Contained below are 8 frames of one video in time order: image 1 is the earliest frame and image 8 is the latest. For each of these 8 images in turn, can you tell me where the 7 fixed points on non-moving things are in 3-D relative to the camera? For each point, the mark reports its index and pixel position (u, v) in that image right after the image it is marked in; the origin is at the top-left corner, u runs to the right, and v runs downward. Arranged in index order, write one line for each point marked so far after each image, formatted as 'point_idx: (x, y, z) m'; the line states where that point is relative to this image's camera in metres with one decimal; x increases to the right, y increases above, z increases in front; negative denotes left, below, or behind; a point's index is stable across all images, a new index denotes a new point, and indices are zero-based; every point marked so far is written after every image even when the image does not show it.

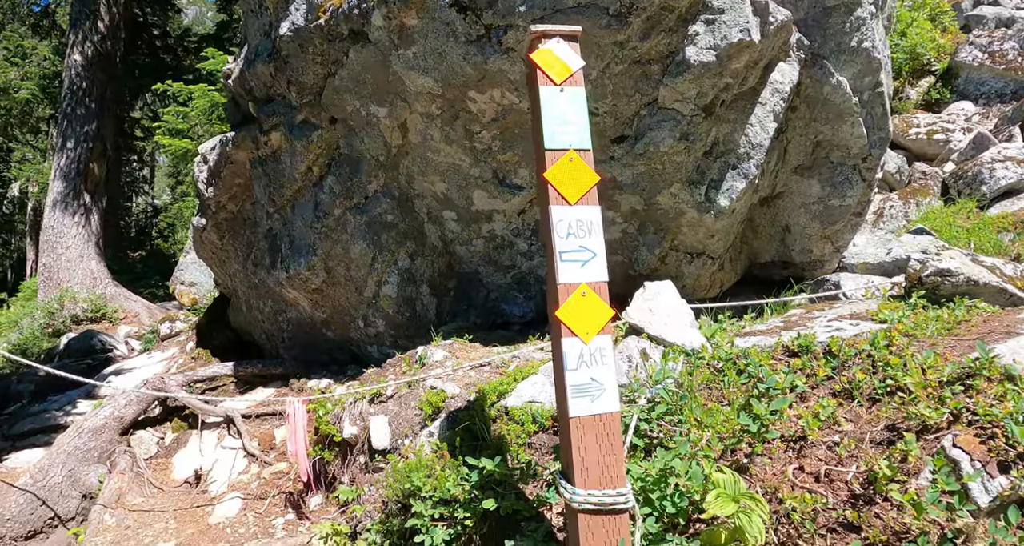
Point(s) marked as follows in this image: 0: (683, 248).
0: (+1.3, +0.2, +5.7) m
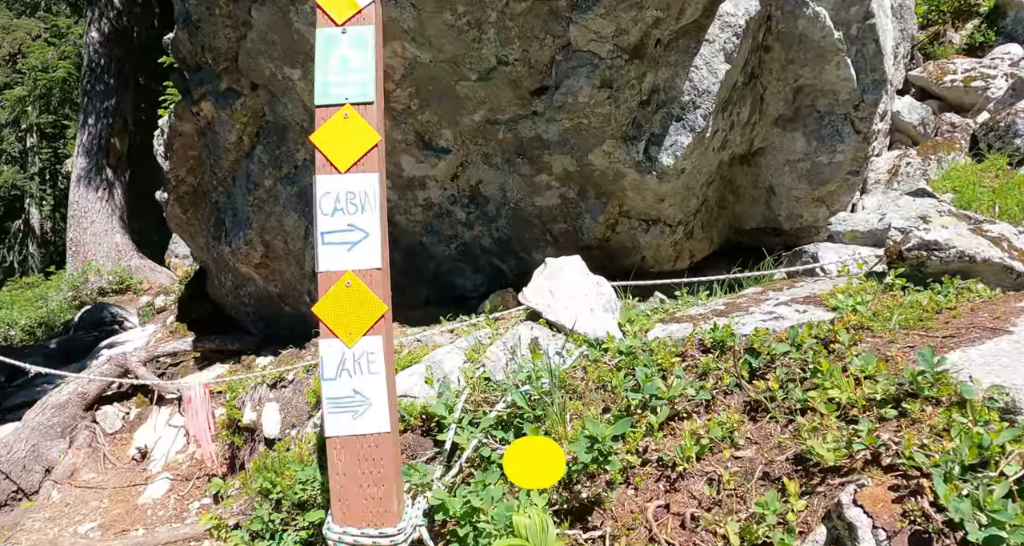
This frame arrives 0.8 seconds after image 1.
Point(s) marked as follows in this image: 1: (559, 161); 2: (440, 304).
0: (+0.8, +0.3, +4.9) m
1: (+0.3, +0.6, +4.6) m
2: (-0.5, -0.2, +5.4) m
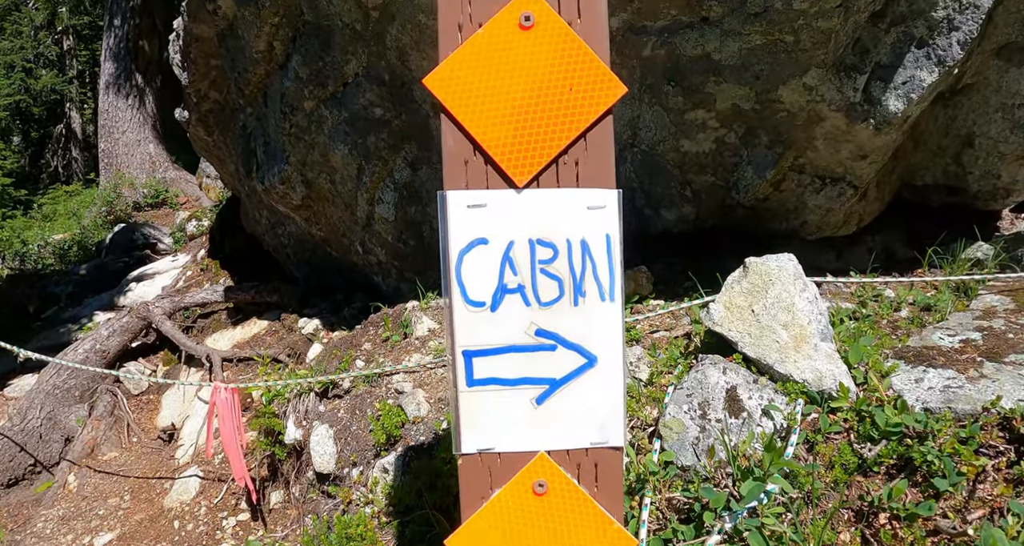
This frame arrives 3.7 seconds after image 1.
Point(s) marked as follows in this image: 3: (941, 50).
0: (+1.4, +0.5, +3.5) m
1: (+0.9, +0.8, +3.2) m
2: (+0.1, 0.0, +4.1) m
3: (+1.6, +0.9, +2.8) m
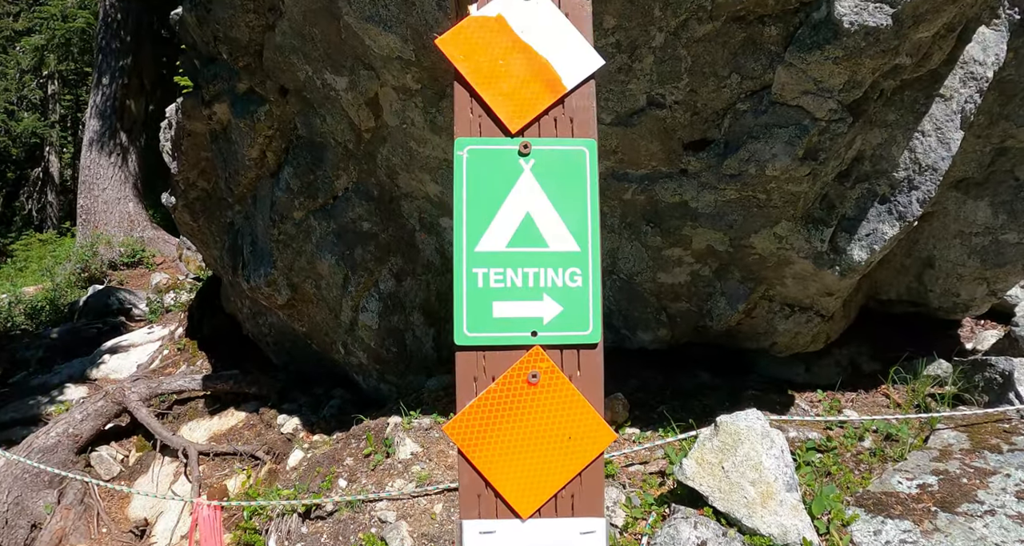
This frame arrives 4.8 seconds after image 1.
0: (+1.3, -0.1, +3.7) m
1: (+0.8, +0.2, +3.4) m
2: (0.0, -0.6, +4.3) m
3: (+1.6, +0.3, +3.1) m
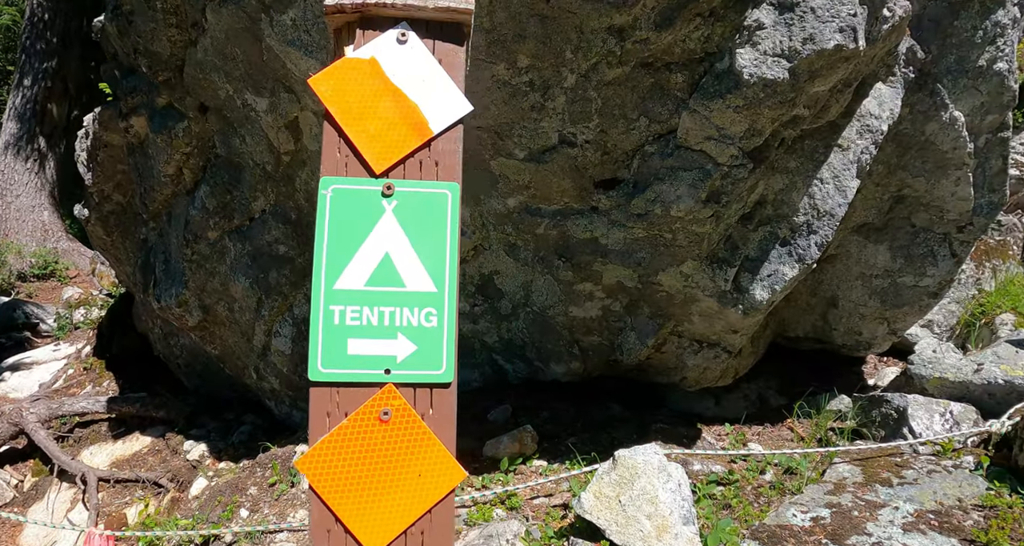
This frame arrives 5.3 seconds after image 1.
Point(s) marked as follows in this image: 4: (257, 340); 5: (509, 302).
0: (+0.9, -0.3, +3.8) m
1: (+0.5, 0.0, +3.5) m
2: (-0.5, -0.8, +4.2) m
3: (+1.2, +0.1, +3.2) m
4: (-1.6, -0.4, +4.7) m
5: (0.0, -0.1, +4.0) m
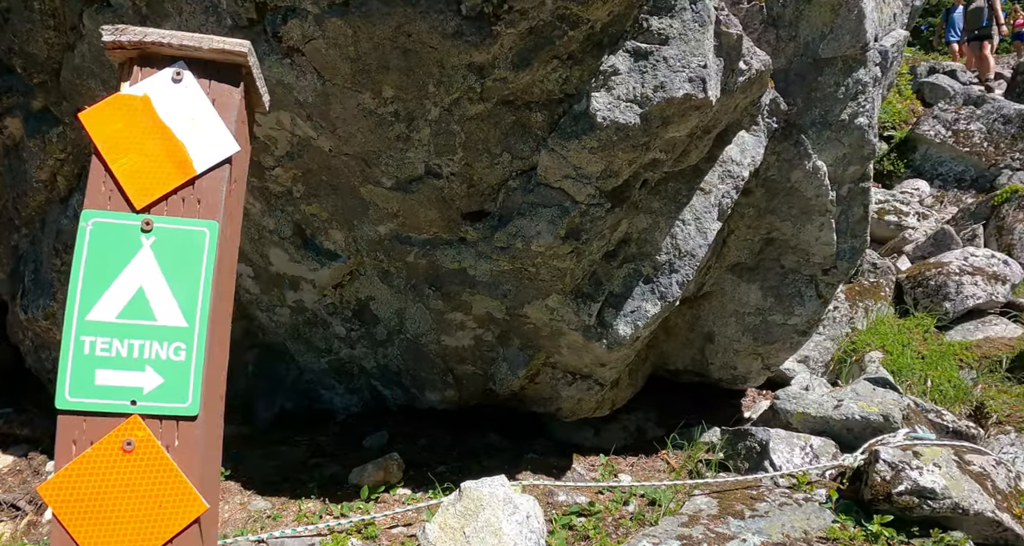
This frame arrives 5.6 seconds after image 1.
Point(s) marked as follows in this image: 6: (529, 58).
0: (+0.2, -0.5, +3.9) m
1: (-0.1, -0.1, +3.5) m
2: (-1.2, -0.9, +4.1) m
3: (+0.7, -0.1, +3.3) m
4: (-2.3, -0.5, +4.5) m
5: (-0.7, -0.3, +4.0) m
6: (0.0, +0.8, +2.8) m
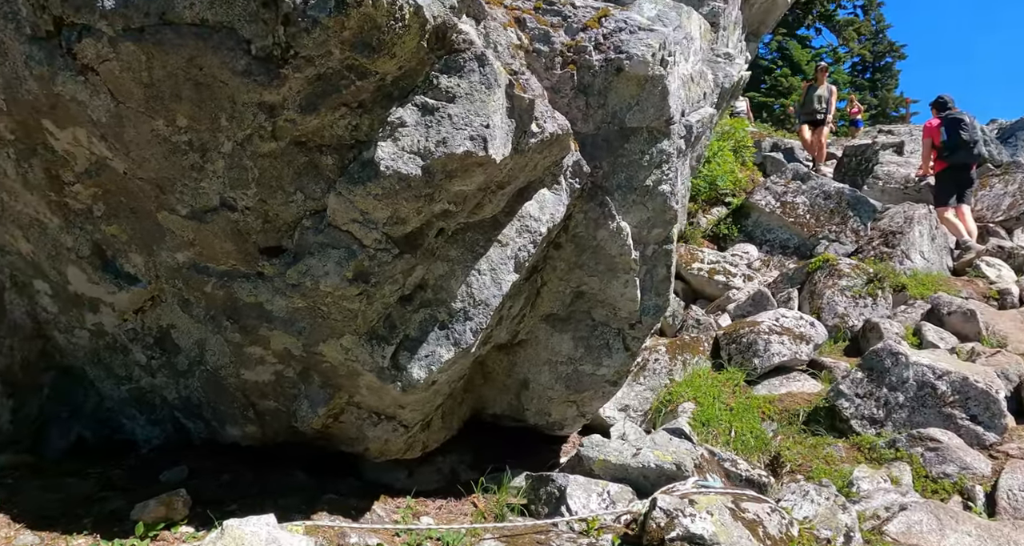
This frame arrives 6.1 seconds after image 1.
0: (-0.8, -0.7, +3.9) m
1: (-1.1, -0.3, +3.5) m
2: (-2.2, -1.0, +3.9) m
3: (-0.2, -0.3, +3.4) m
4: (-3.4, -0.6, +4.1) m
5: (-1.7, -0.4, +3.8) m
6: (-0.8, +0.6, +2.9) m
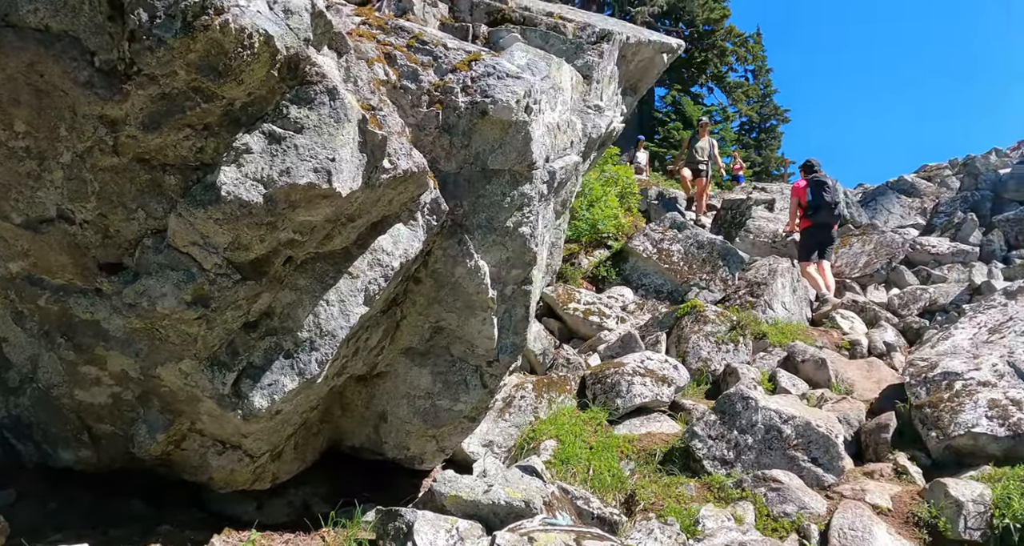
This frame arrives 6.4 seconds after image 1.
0: (-1.5, -0.8, +3.8) m
1: (-1.8, -0.4, +3.3) m
2: (-3.0, -1.1, +3.6) m
3: (-0.9, -0.4, +3.3) m
4: (-4.1, -0.6, +3.6) m
5: (-2.4, -0.5, +3.6) m
6: (-1.3, +0.6, +2.8) m
